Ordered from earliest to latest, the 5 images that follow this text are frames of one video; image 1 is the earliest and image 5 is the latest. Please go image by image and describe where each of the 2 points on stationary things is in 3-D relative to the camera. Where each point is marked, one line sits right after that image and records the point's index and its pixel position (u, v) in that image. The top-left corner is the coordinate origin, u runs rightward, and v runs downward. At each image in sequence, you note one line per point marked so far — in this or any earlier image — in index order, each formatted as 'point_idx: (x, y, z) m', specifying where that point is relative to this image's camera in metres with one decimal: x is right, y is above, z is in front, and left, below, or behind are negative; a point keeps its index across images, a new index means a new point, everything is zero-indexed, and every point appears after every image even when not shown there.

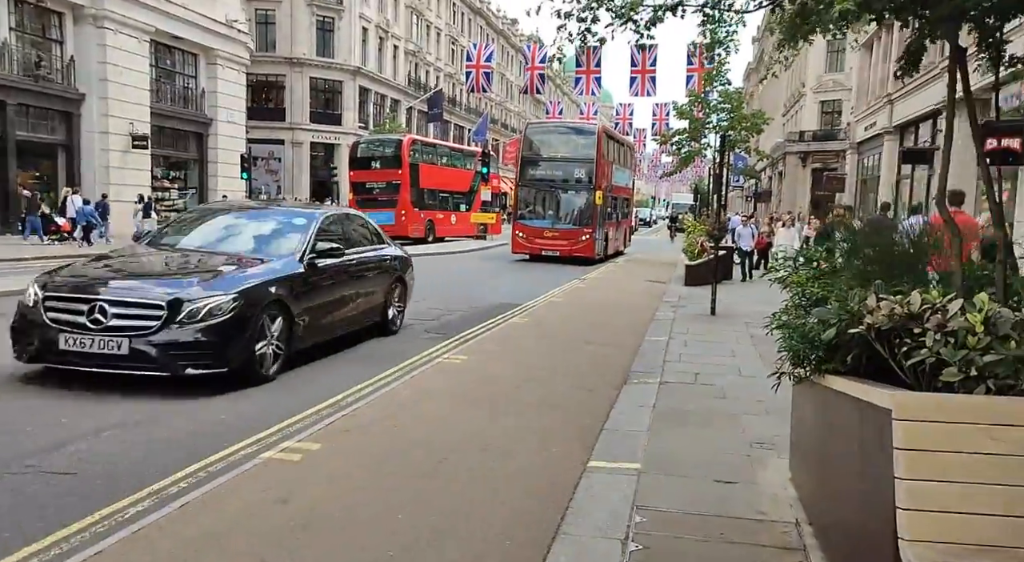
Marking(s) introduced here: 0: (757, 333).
0: (+3.3, -0.7, +11.2) m
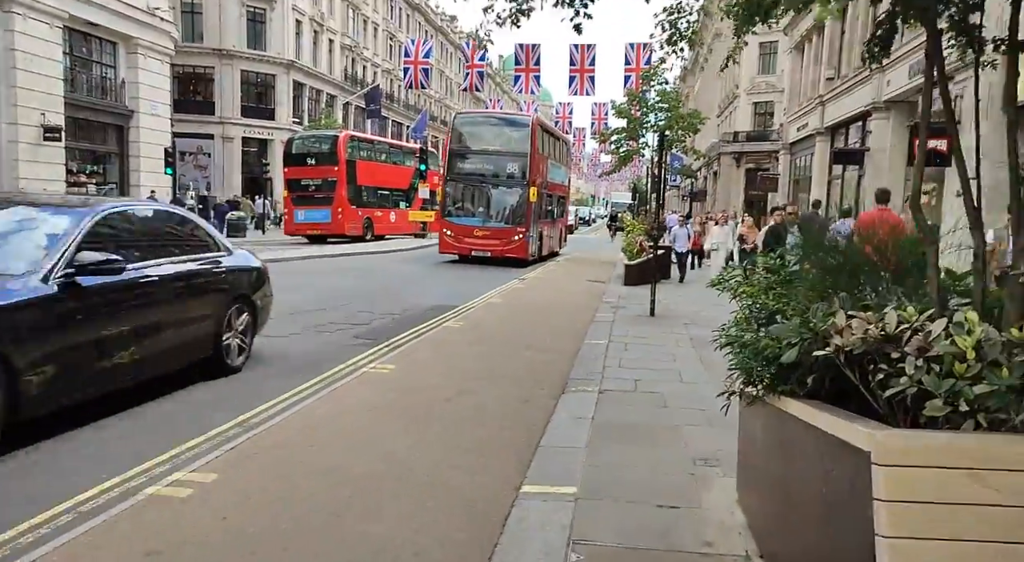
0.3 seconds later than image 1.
0: (+2.4, -0.7, +11.0) m
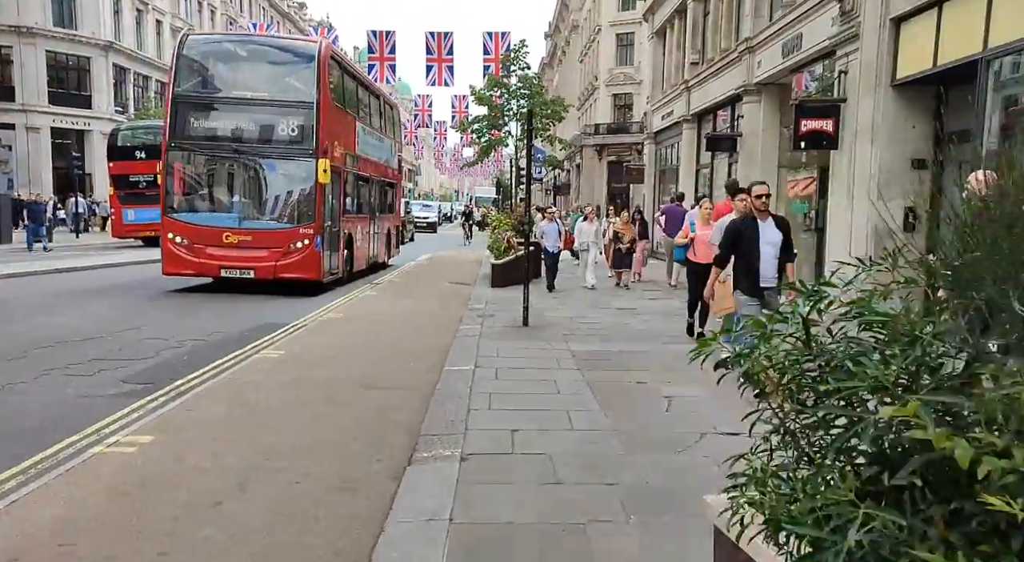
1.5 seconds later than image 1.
0: (+0.7, -0.8, +9.1) m
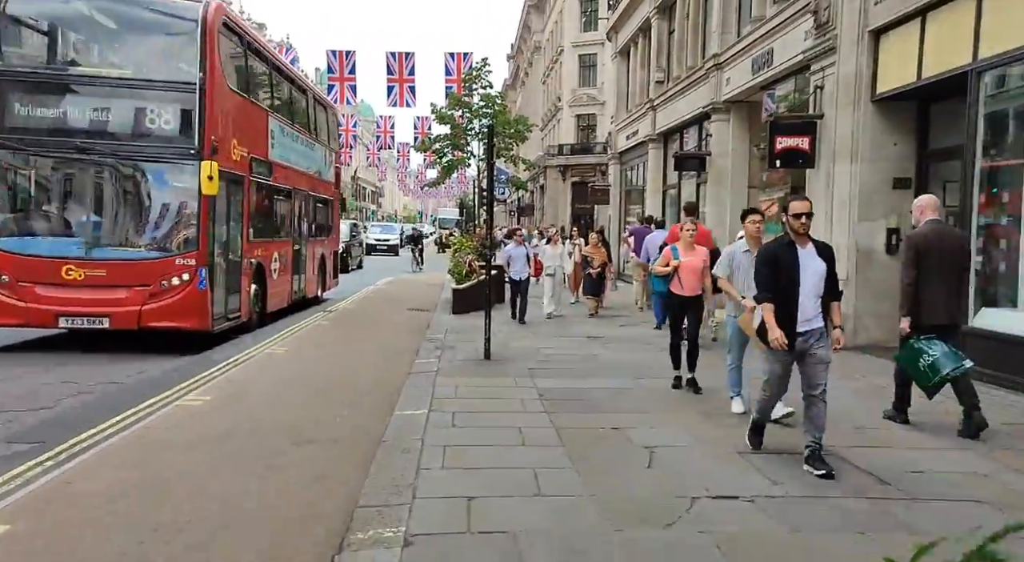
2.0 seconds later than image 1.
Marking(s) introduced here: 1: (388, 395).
0: (+0.3, -1.1, +8.3) m
1: (-1.2, -1.1, +8.3) m
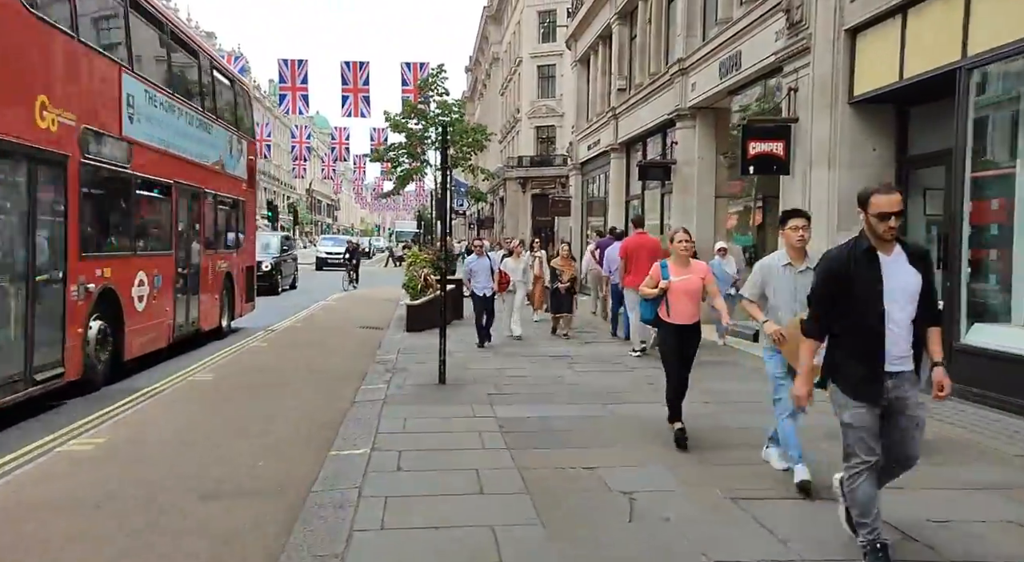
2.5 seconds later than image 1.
0: (0.0, -1.2, +7.3) m
1: (-1.6, -1.3, +7.3) m
